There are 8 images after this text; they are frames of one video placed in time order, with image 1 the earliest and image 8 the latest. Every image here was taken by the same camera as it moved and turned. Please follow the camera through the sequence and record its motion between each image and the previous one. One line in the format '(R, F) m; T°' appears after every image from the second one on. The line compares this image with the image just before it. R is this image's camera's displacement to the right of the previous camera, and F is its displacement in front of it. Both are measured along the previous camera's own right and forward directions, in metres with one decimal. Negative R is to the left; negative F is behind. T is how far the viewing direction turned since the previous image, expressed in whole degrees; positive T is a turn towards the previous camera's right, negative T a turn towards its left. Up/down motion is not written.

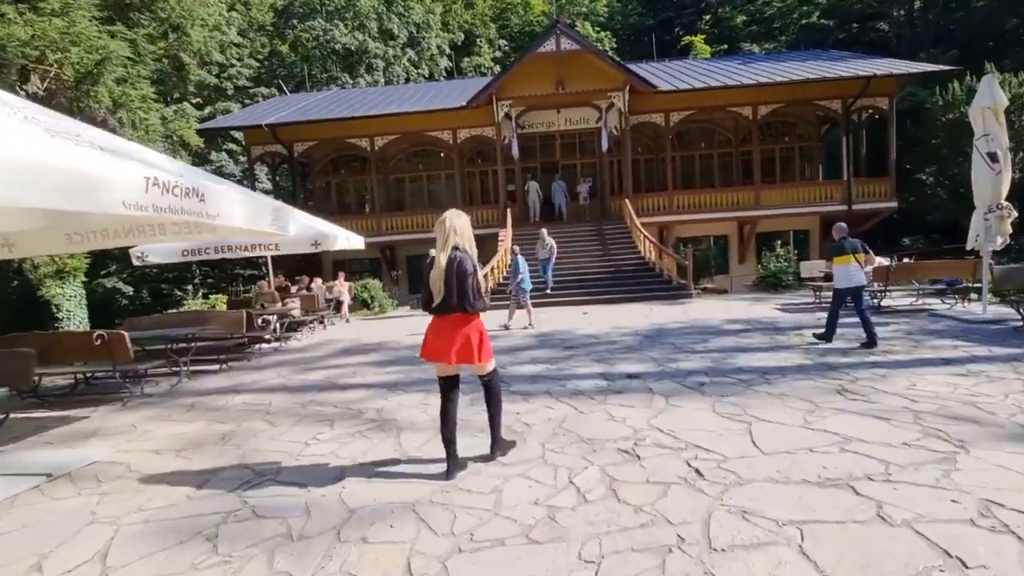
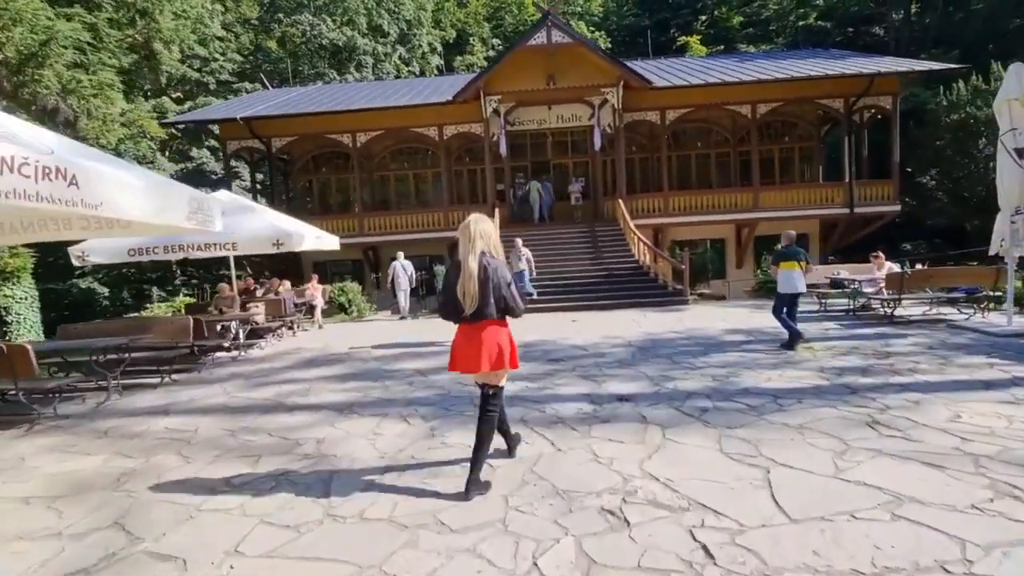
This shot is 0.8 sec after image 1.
(+0.3, +1.0) m; +1°
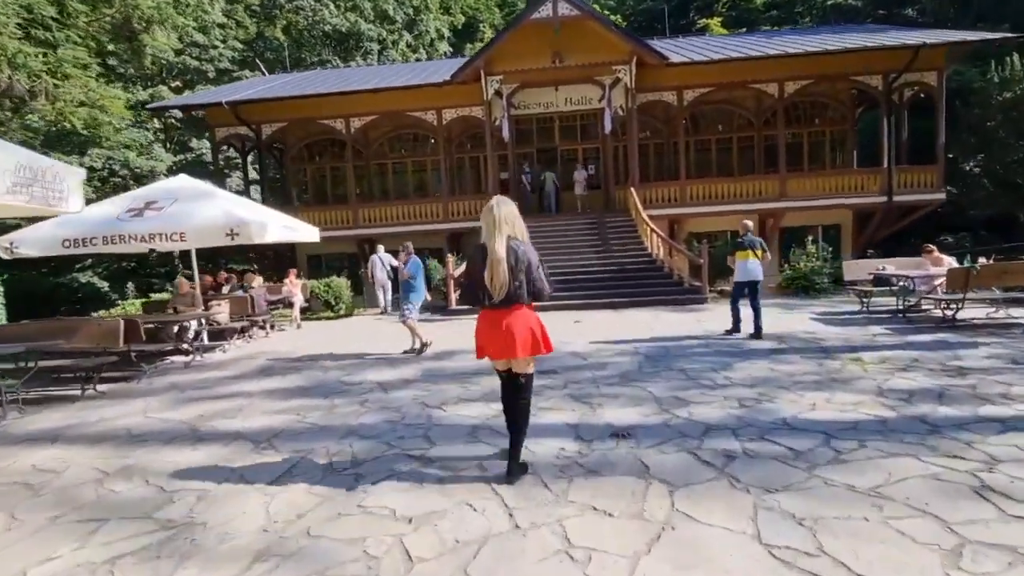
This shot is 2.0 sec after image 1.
(+0.5, +1.5) m; -2°
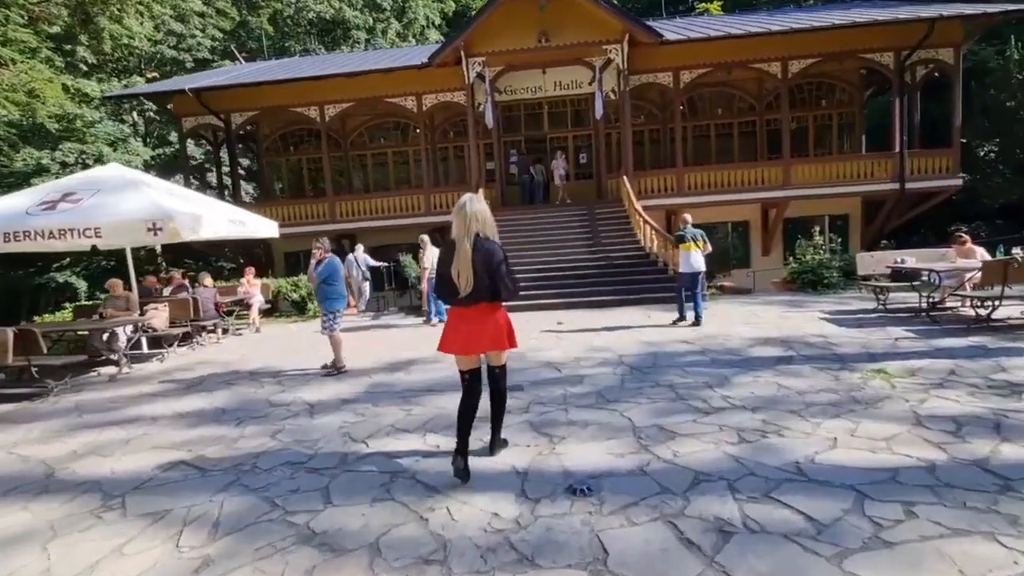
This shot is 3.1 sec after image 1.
(+0.6, +1.2) m; 0°
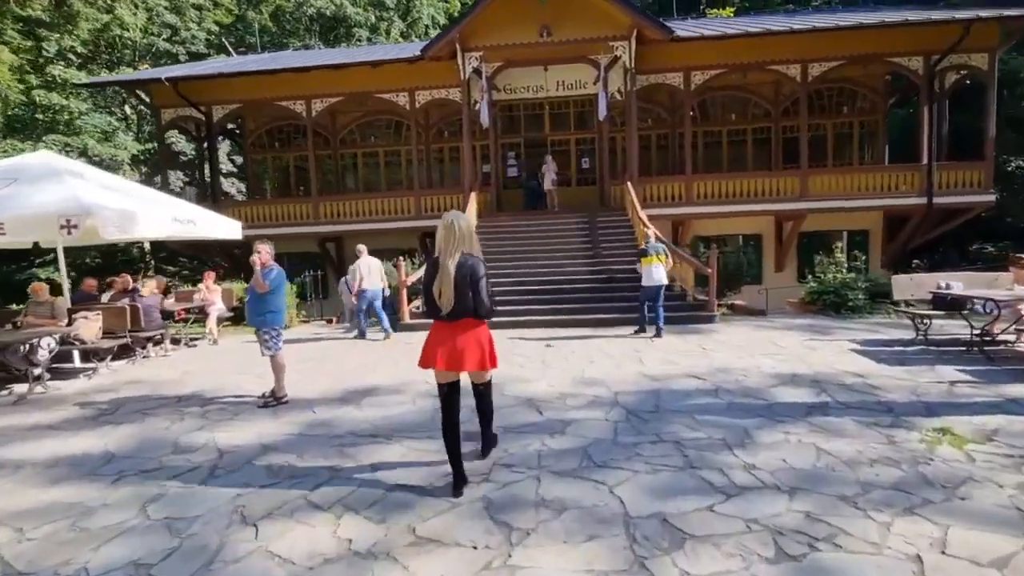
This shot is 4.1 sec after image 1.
(+0.4, +1.3) m; 0°
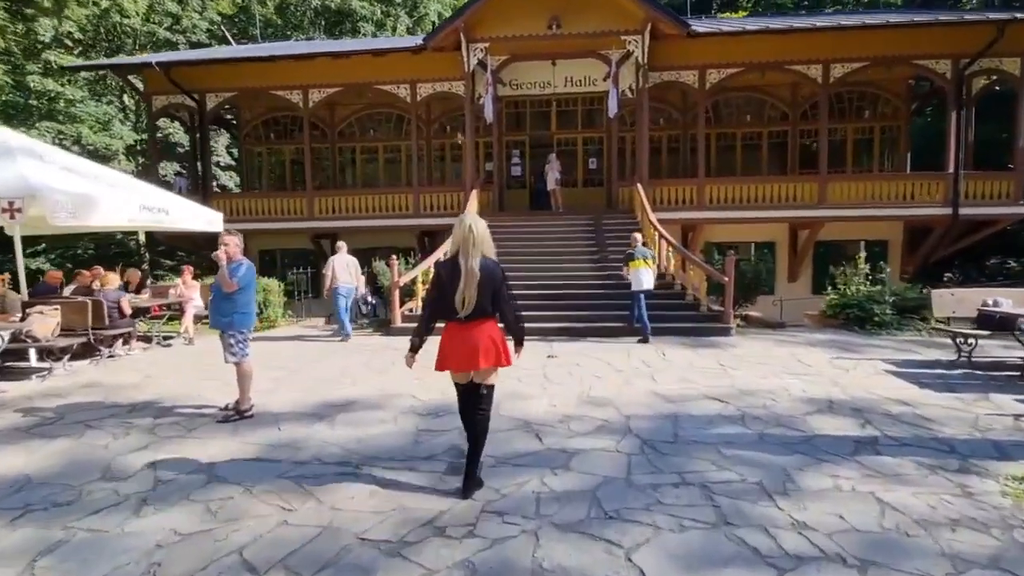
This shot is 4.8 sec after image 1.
(0.0, +0.8) m; 0°
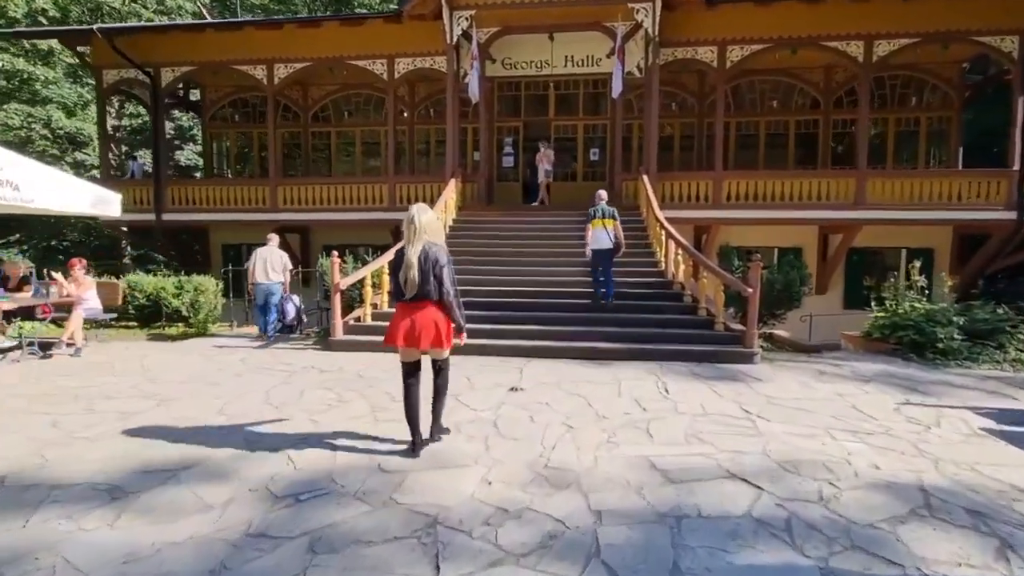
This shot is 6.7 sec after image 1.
(+0.7, +2.2) m; -1°
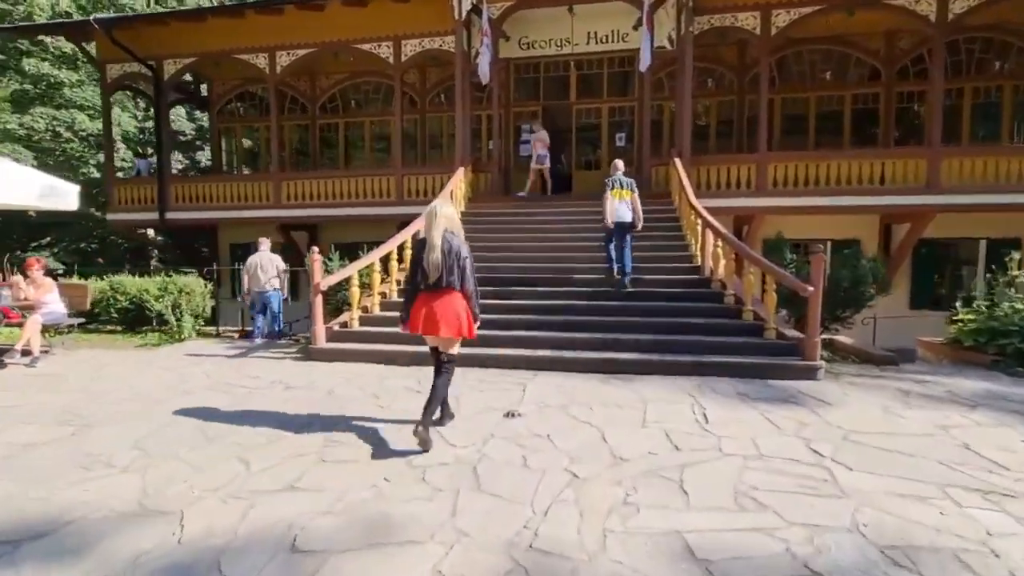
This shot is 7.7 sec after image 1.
(+0.4, +1.4) m; -4°
